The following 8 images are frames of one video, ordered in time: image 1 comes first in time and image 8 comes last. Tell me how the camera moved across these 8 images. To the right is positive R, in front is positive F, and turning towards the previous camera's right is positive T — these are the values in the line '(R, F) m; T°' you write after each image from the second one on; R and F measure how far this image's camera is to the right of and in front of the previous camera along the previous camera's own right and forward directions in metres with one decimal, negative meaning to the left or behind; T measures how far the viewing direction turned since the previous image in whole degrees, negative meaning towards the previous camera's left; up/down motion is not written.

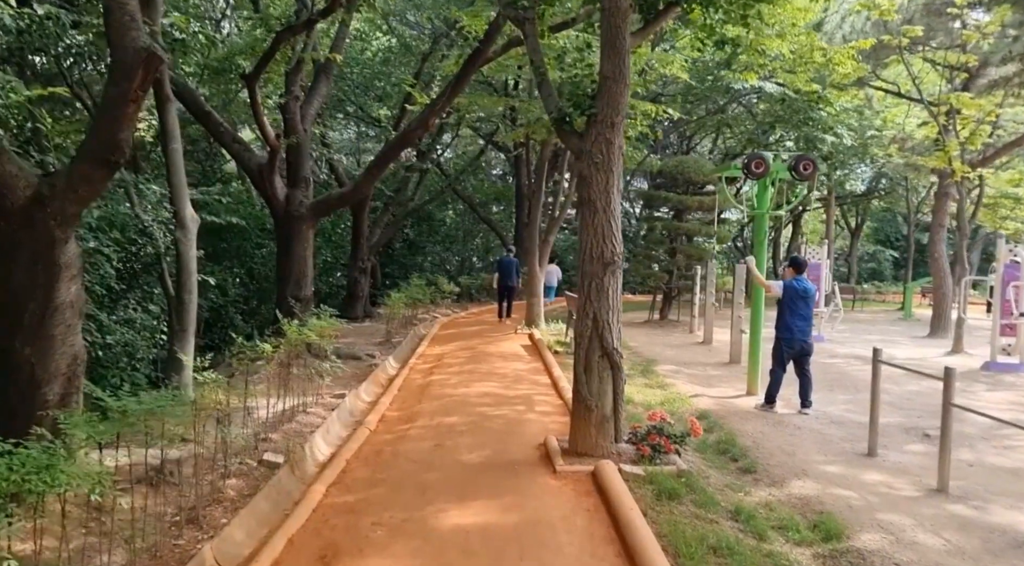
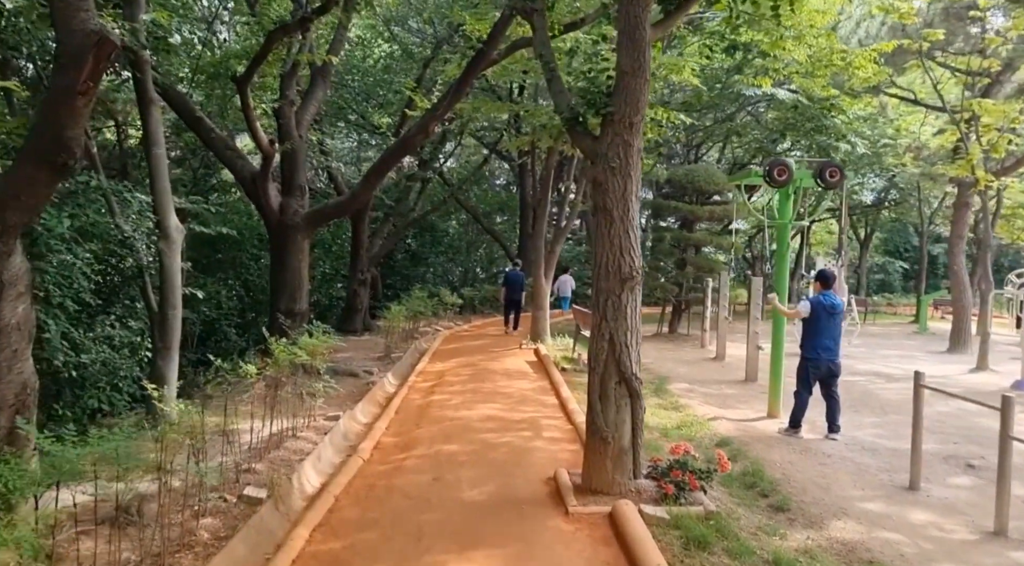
(0.0, +0.5) m; 0°
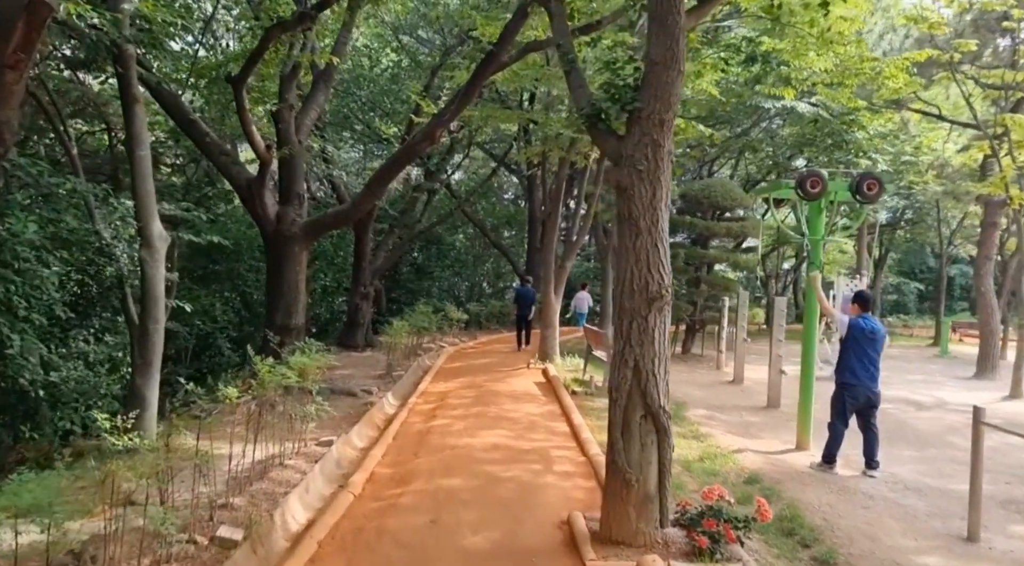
(0.0, +0.6) m; 0°
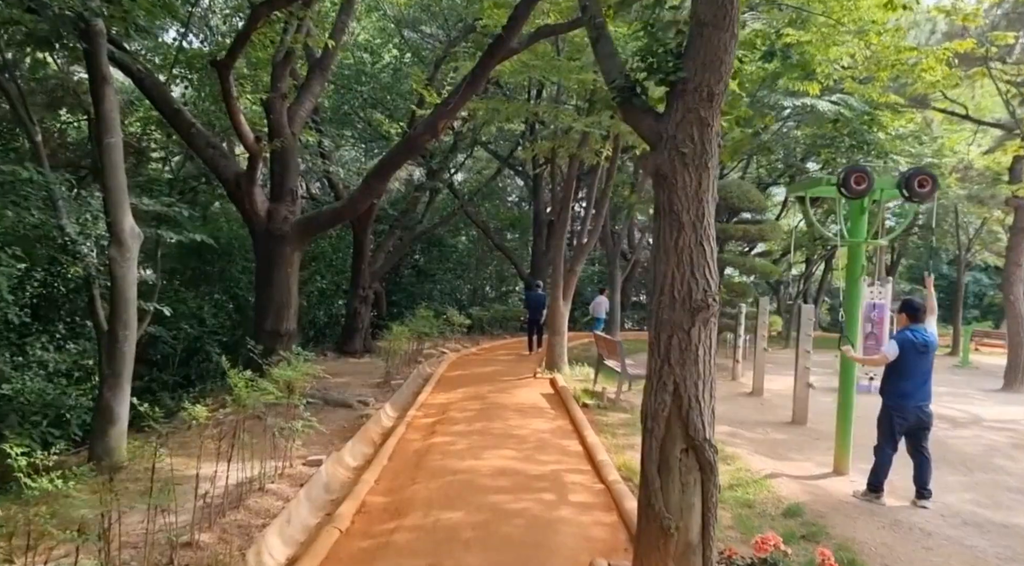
(-0.1, +0.7) m; 0°
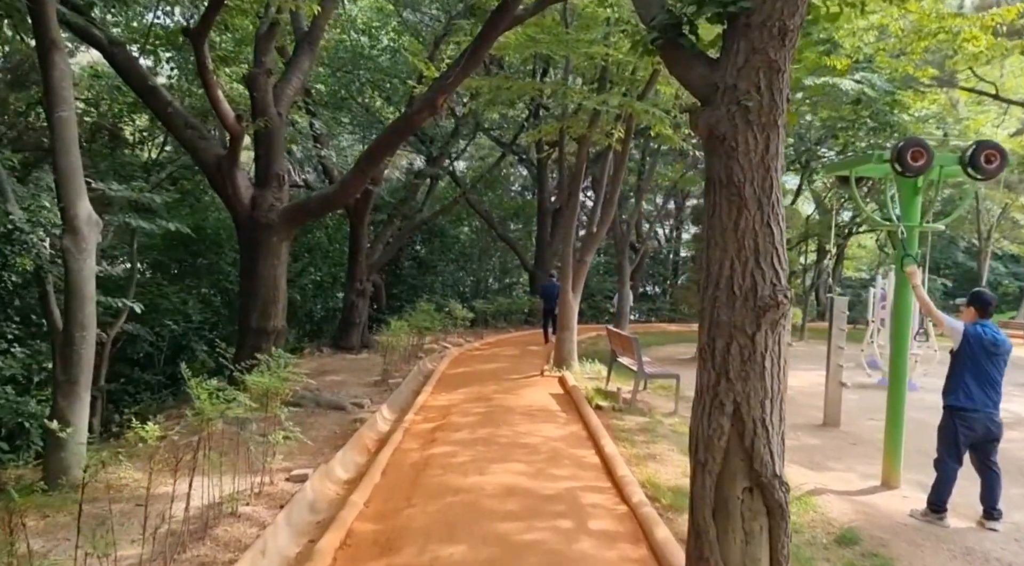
(0.0, +0.8) m; 0°
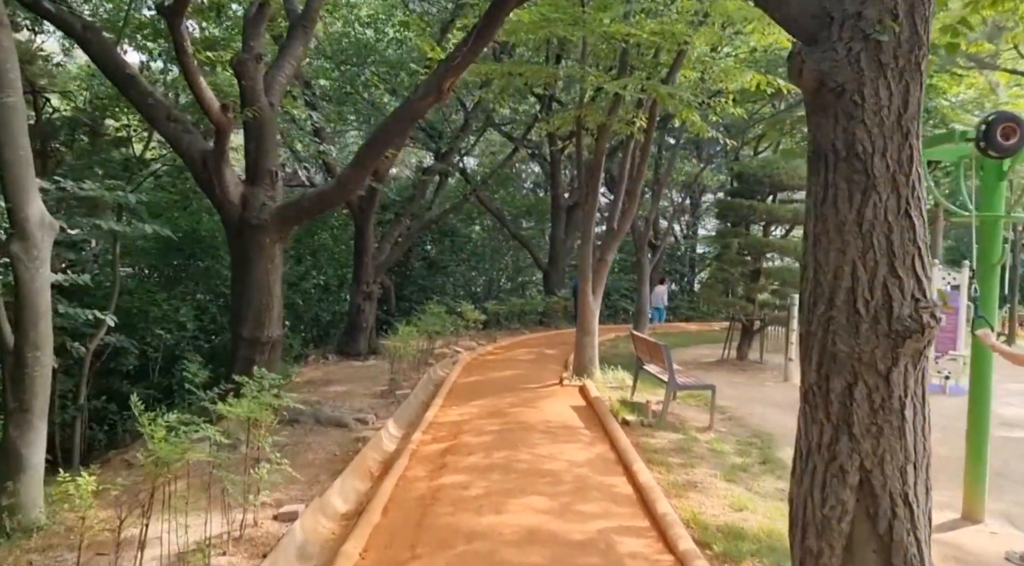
(0.0, +0.8) m; -1°
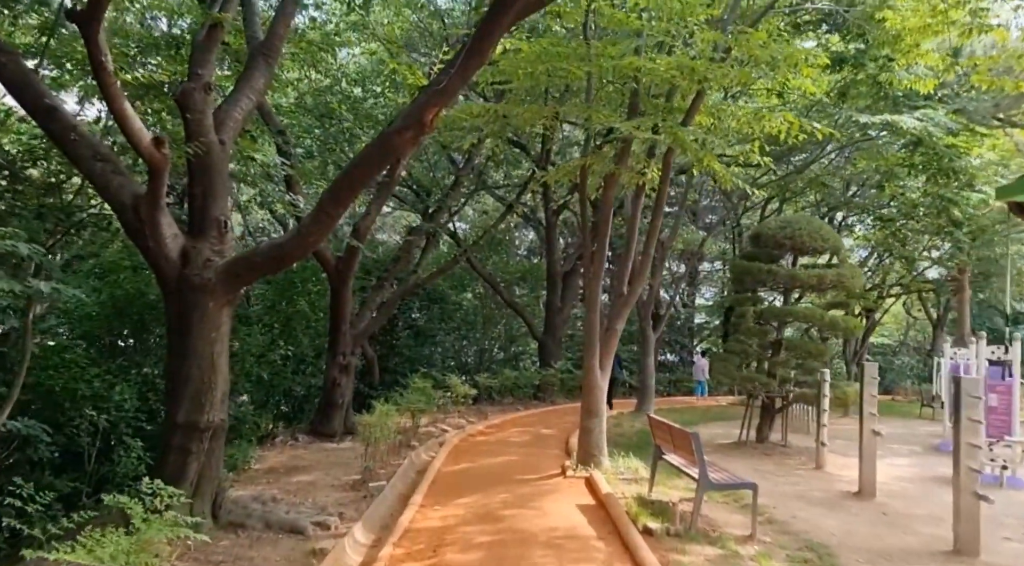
(0.0, +1.4) m; +1°
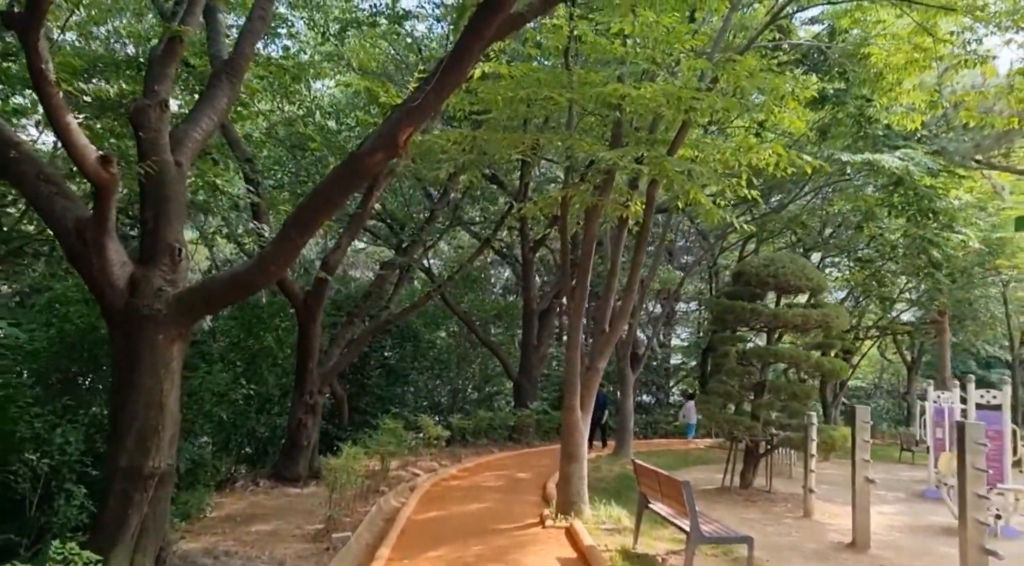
(0.0, +0.5) m; +2°
